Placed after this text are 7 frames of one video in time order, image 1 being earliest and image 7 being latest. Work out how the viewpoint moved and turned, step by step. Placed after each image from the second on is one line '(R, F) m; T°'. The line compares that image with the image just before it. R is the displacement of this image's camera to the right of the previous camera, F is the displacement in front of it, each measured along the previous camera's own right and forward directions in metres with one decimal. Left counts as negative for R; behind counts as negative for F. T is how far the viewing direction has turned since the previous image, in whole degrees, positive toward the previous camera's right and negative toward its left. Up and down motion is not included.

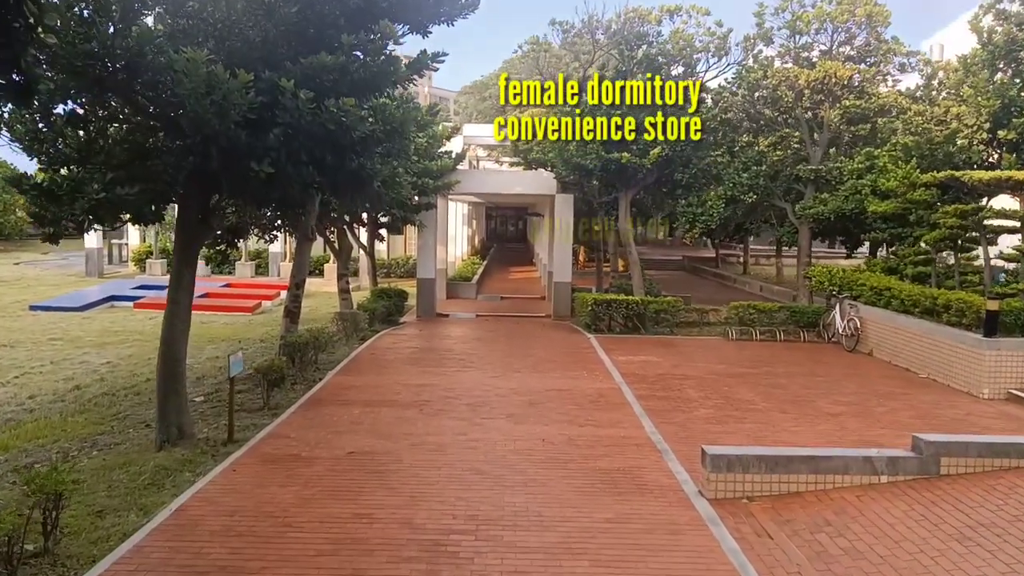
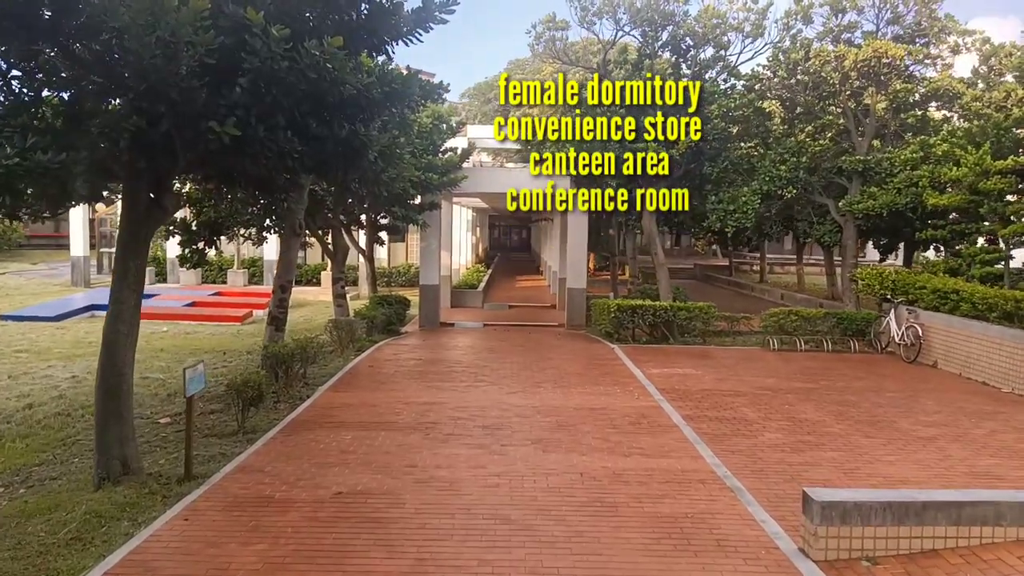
(-0.2, +1.7) m; 0°
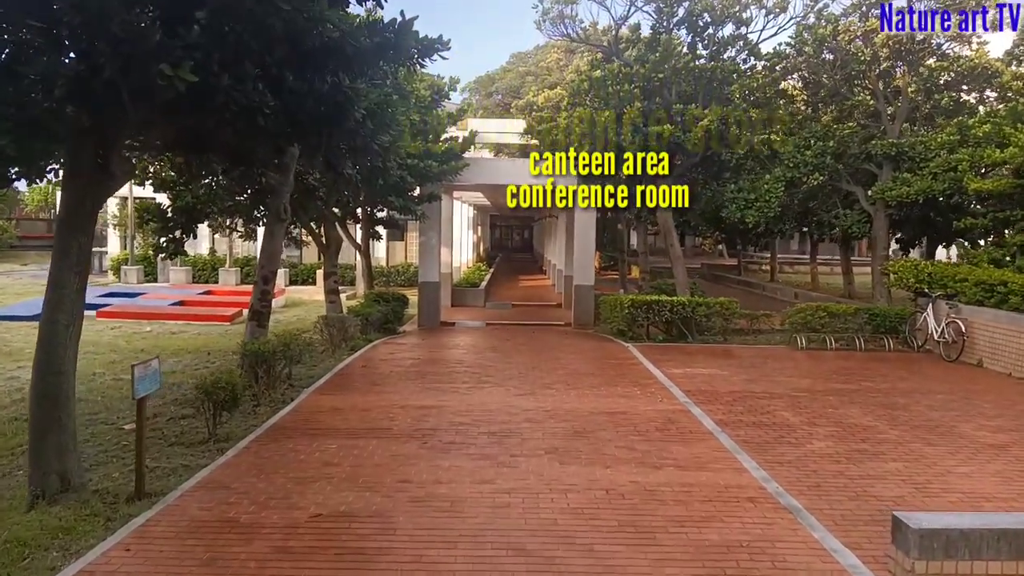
(-0.1, +1.0) m; 0°
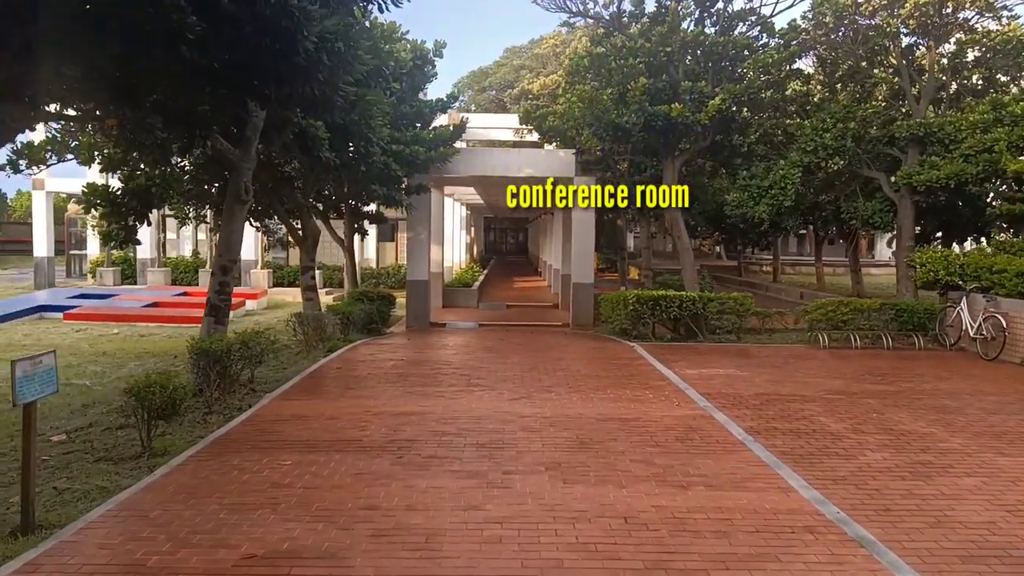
(0.0, +1.2) m; 0°
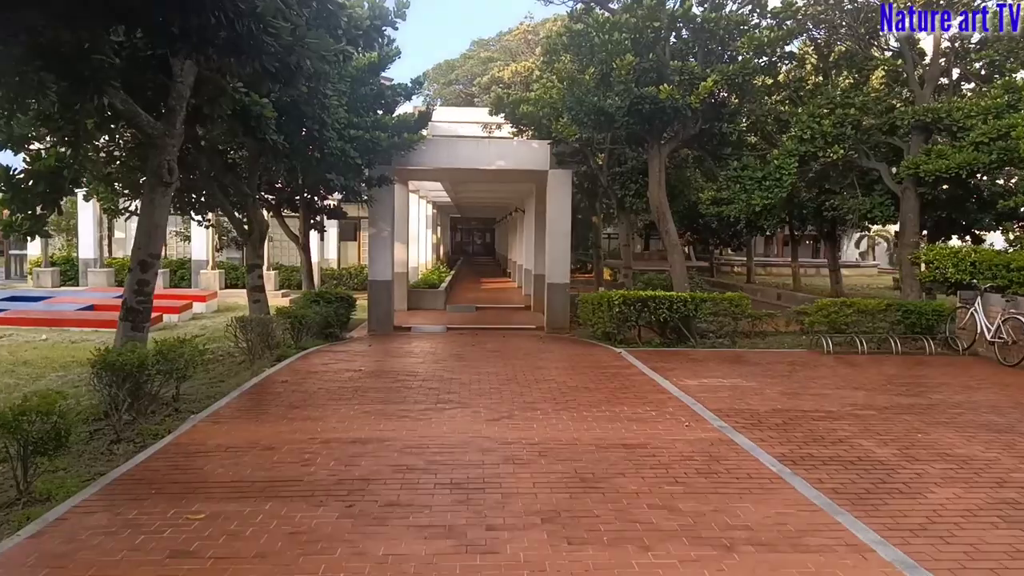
(-0.1, +1.2) m; +3°
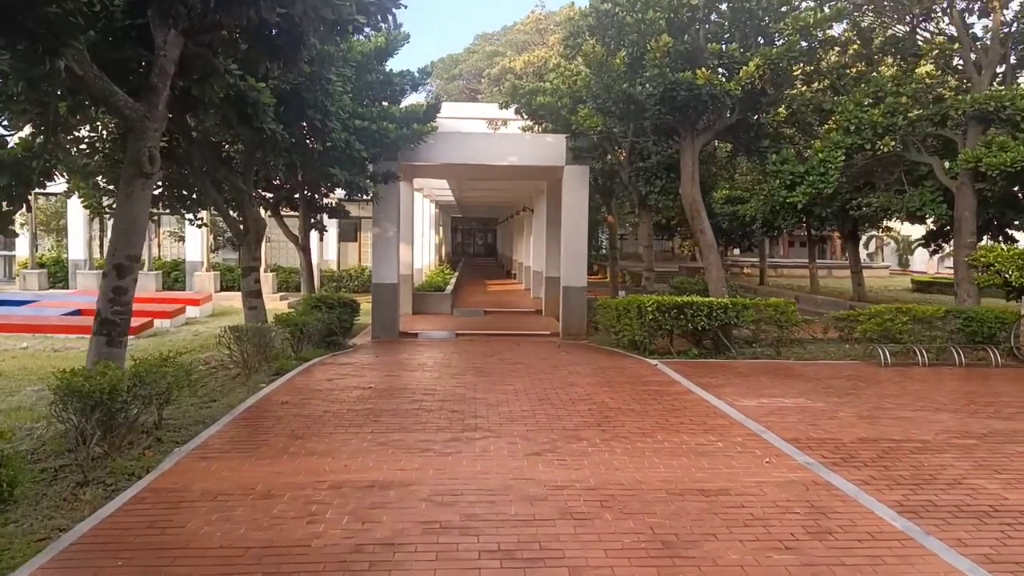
(-0.3, +1.0) m; 0°
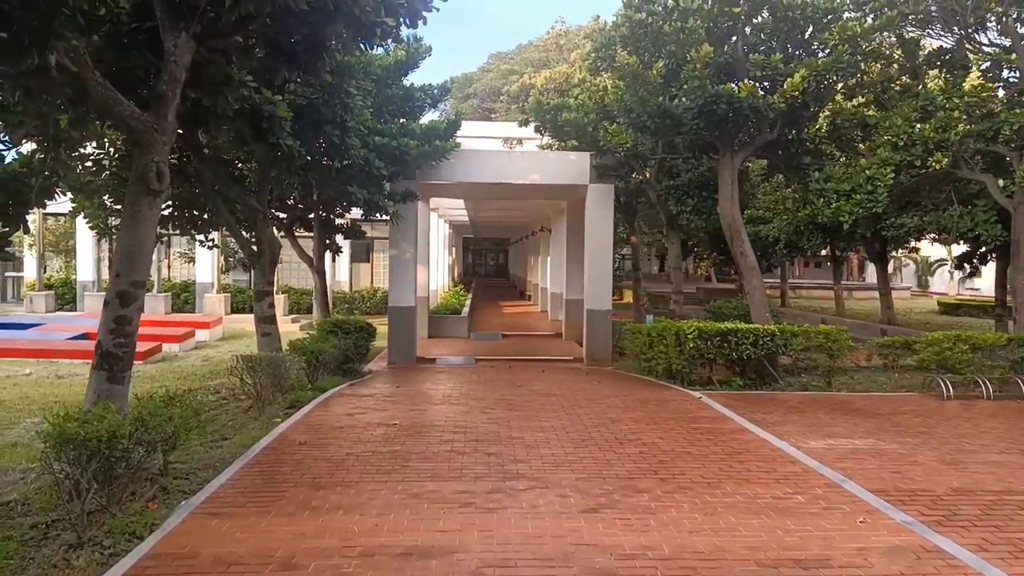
(-0.3, +0.6) m; -1°
